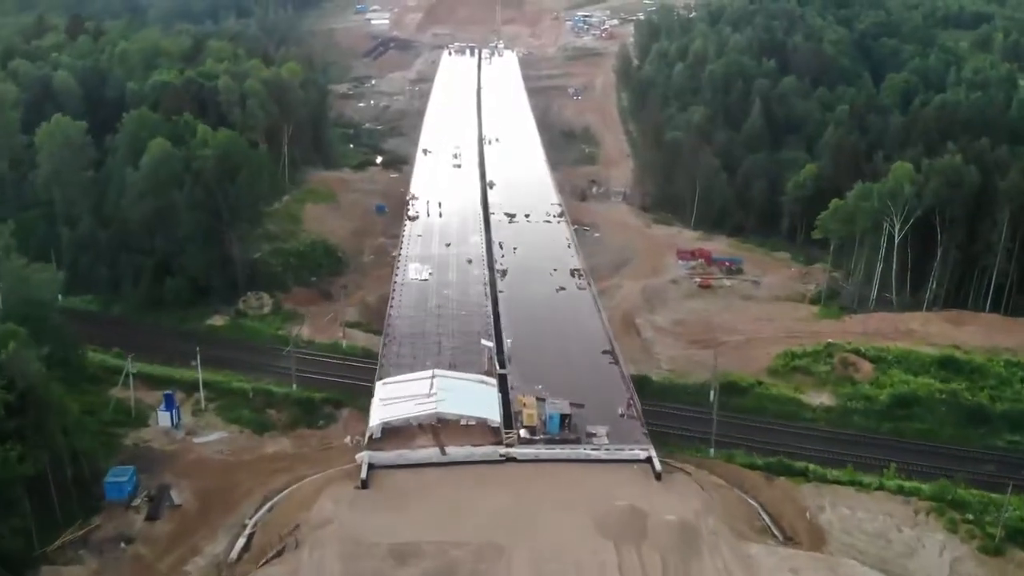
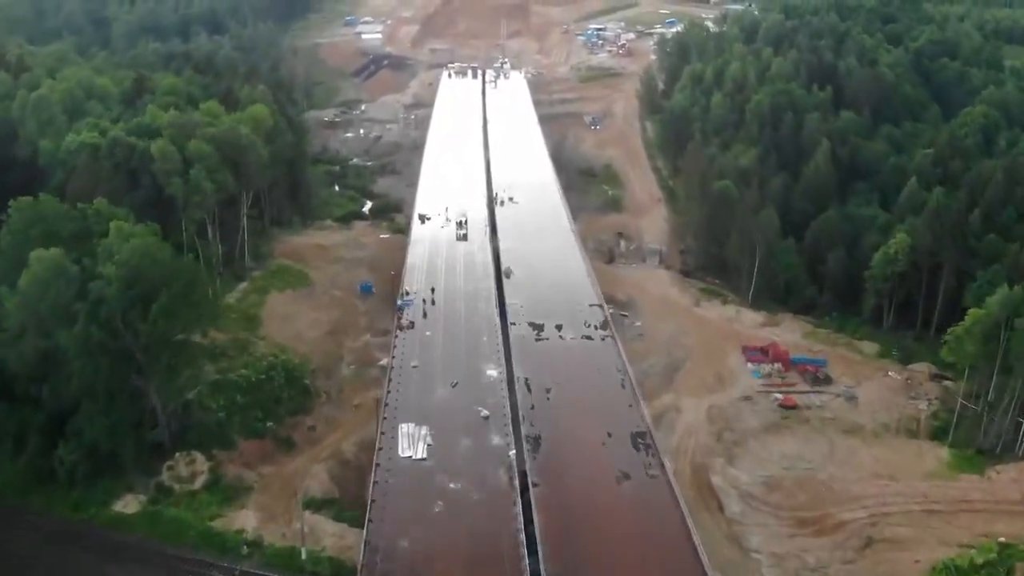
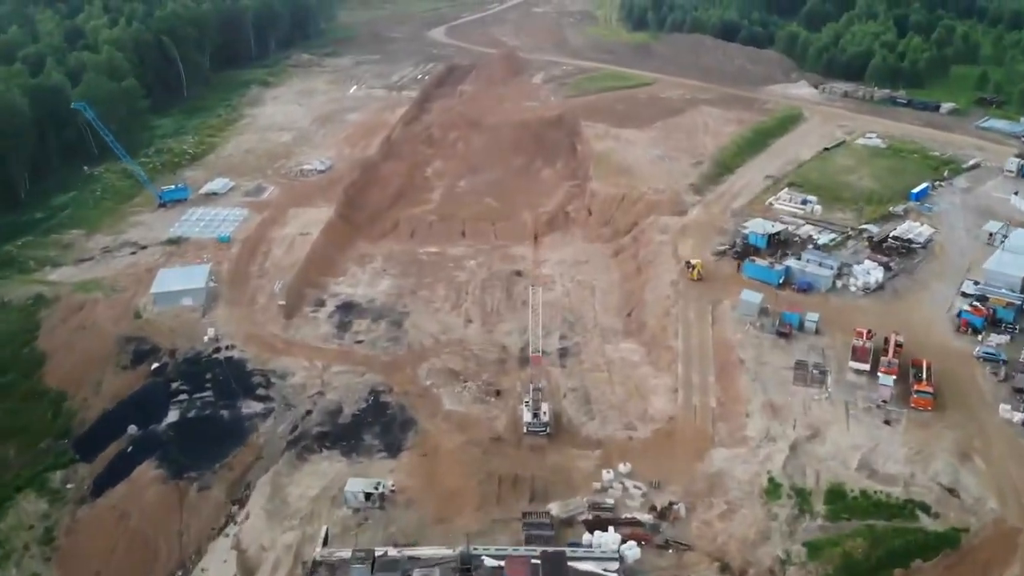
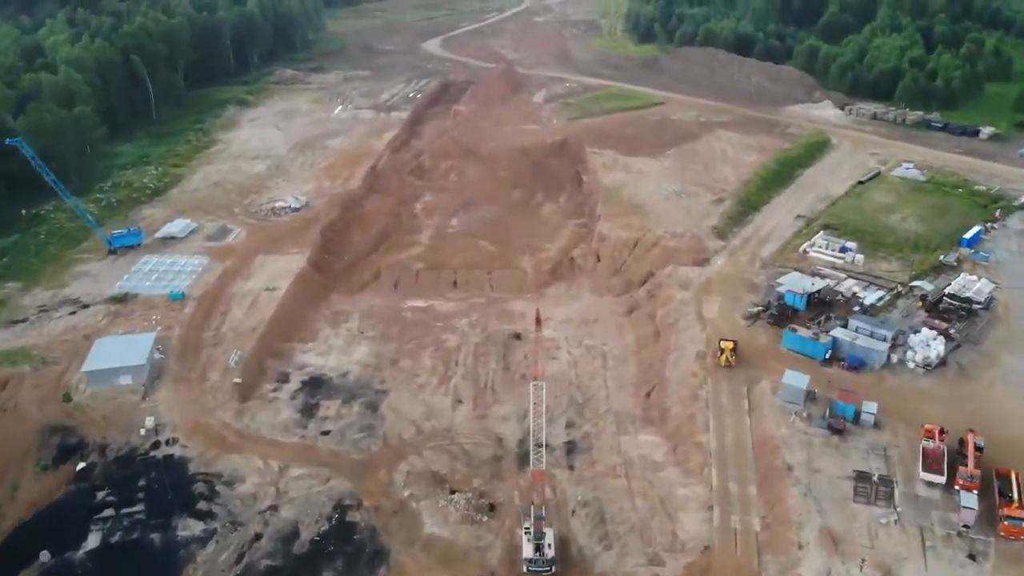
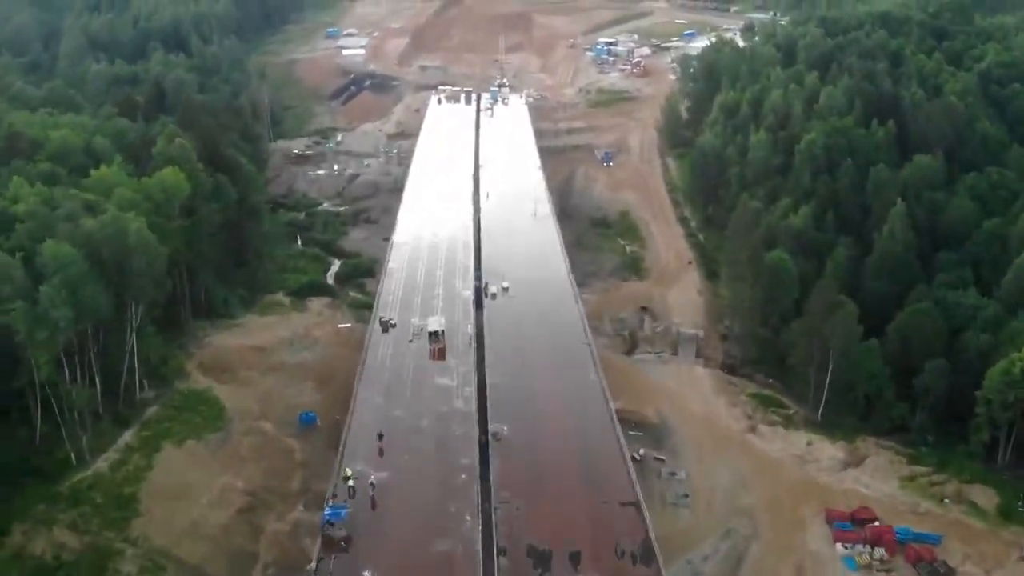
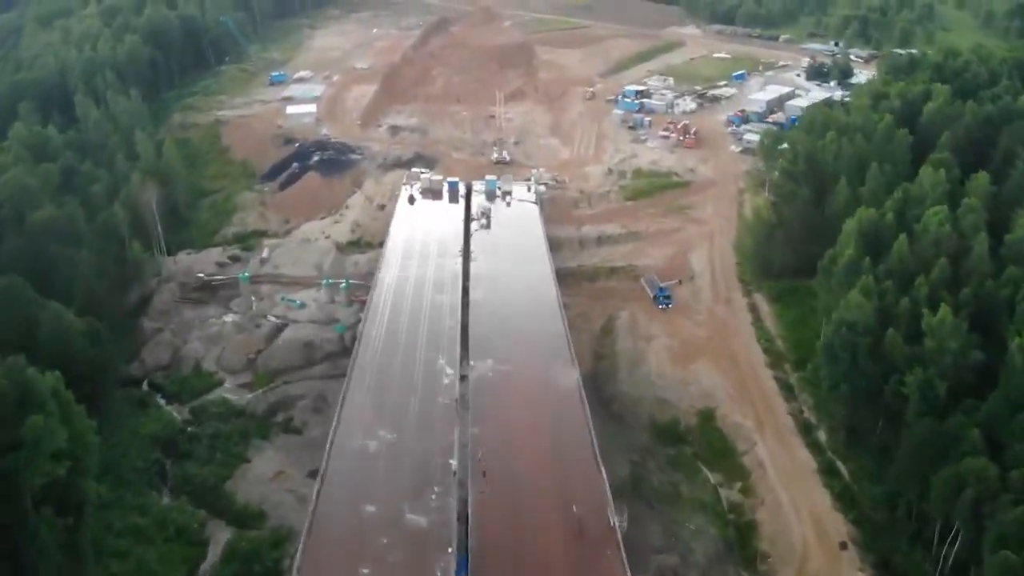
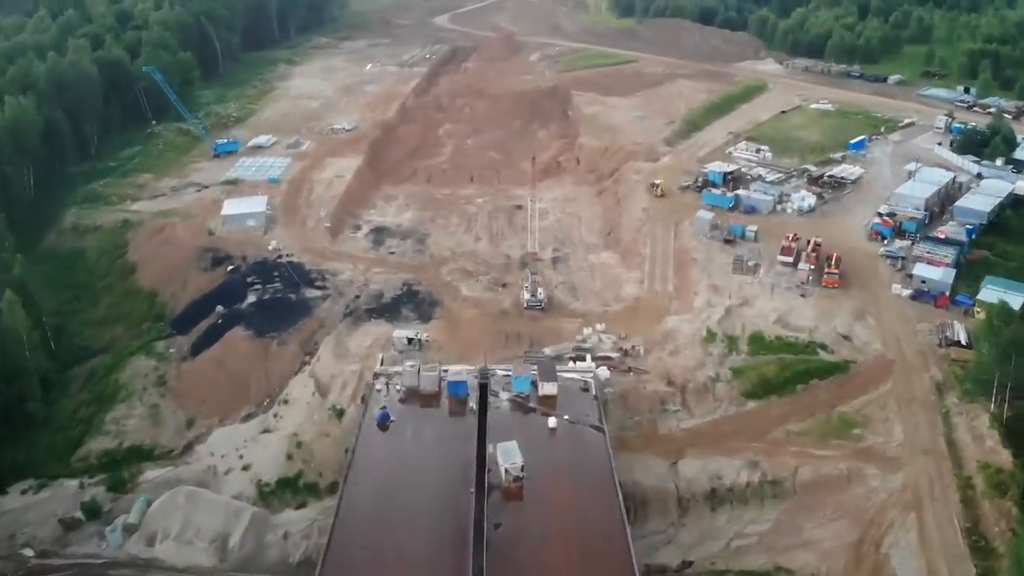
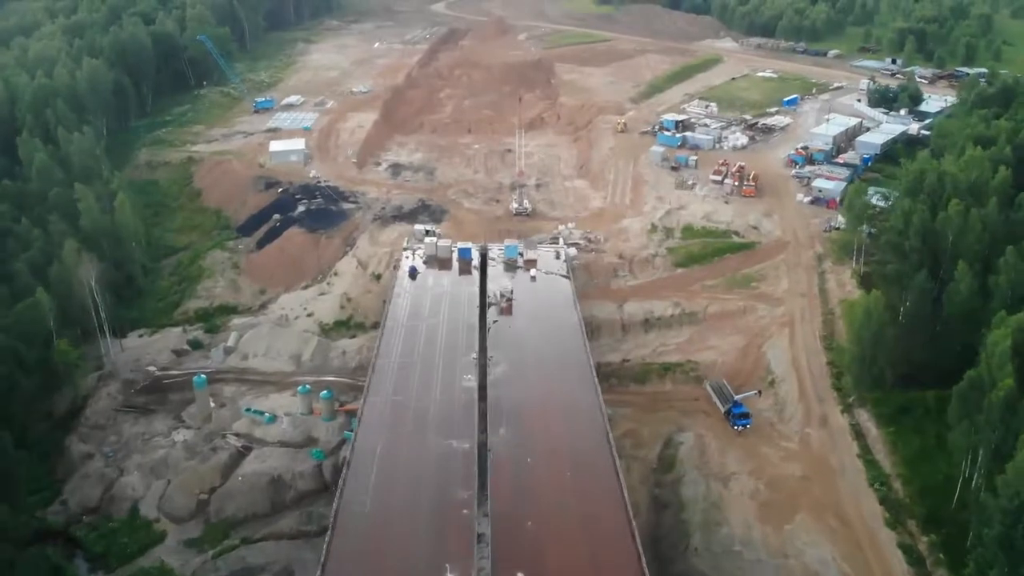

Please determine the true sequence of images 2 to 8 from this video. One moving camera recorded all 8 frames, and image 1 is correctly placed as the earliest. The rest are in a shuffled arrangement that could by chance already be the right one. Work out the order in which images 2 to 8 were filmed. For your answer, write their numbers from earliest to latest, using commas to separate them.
2, 5, 6, 8, 7, 3, 4
